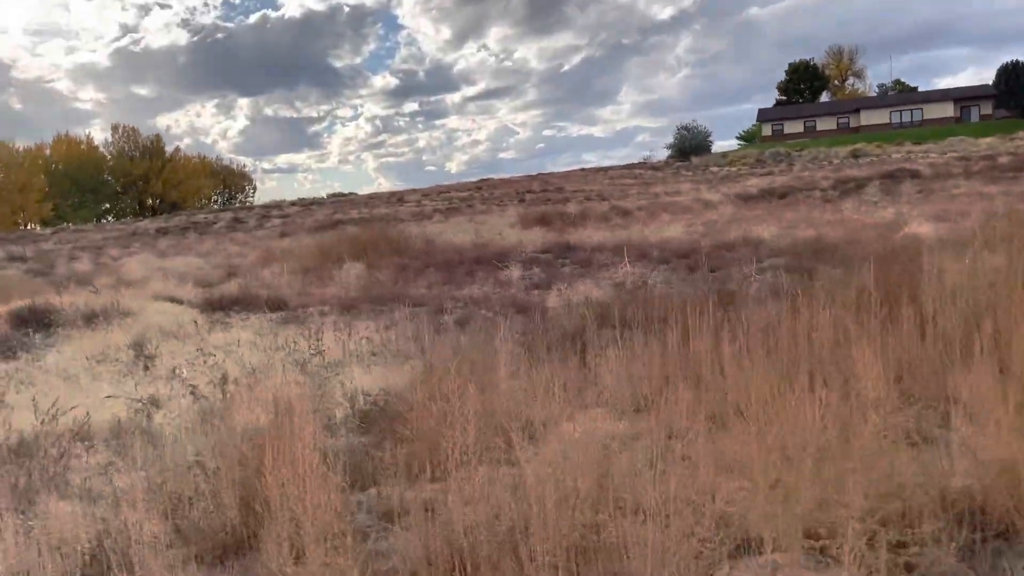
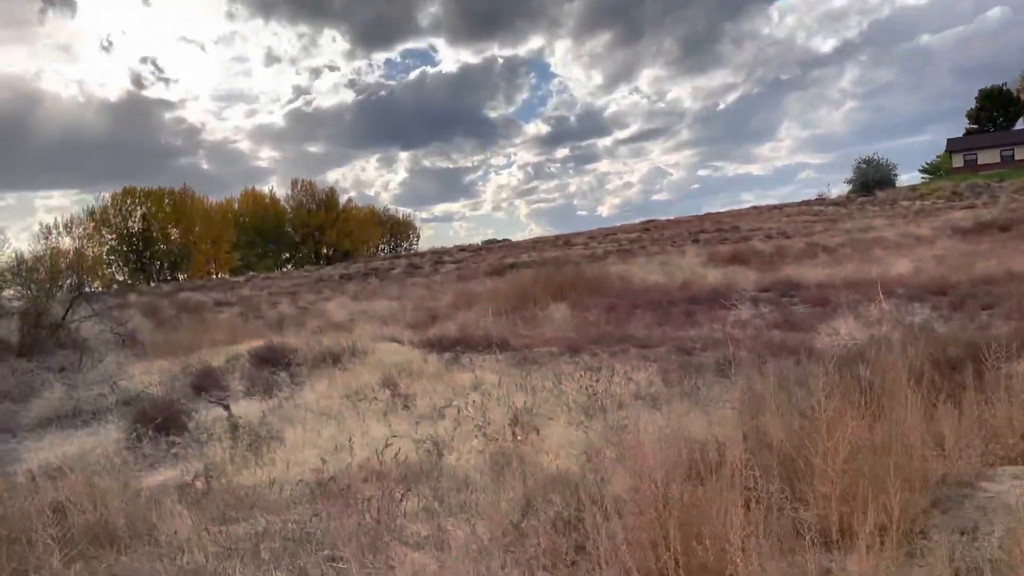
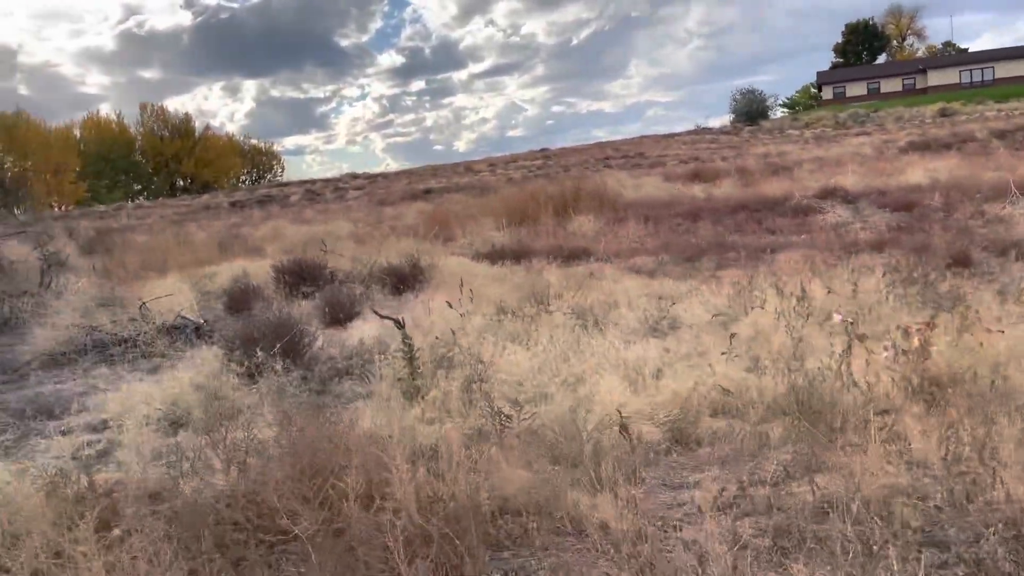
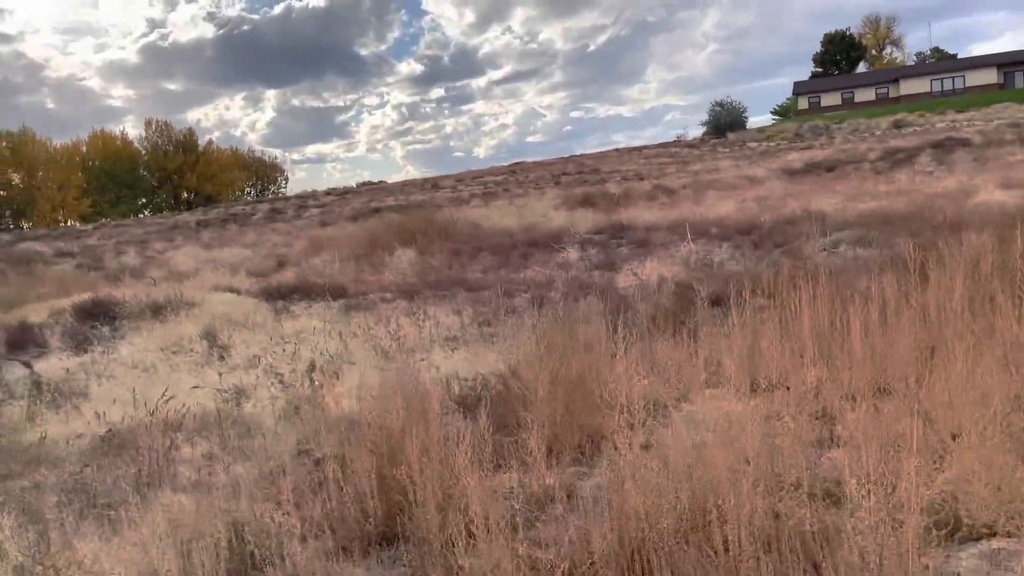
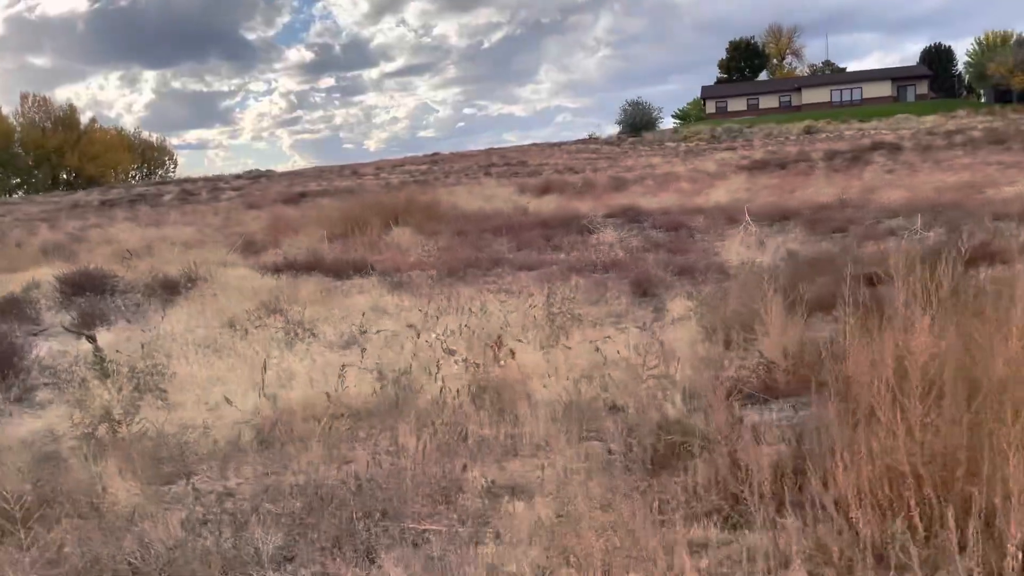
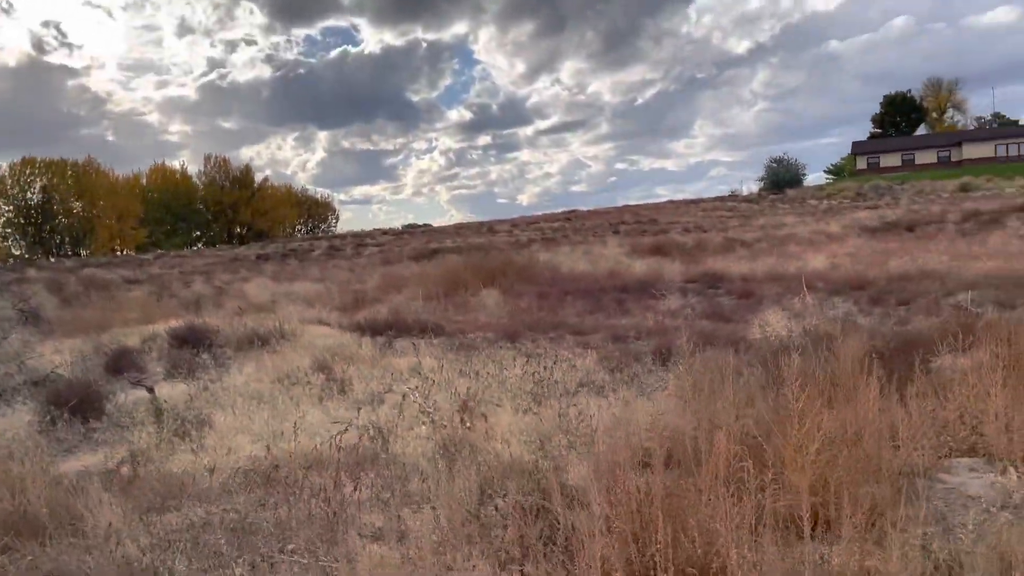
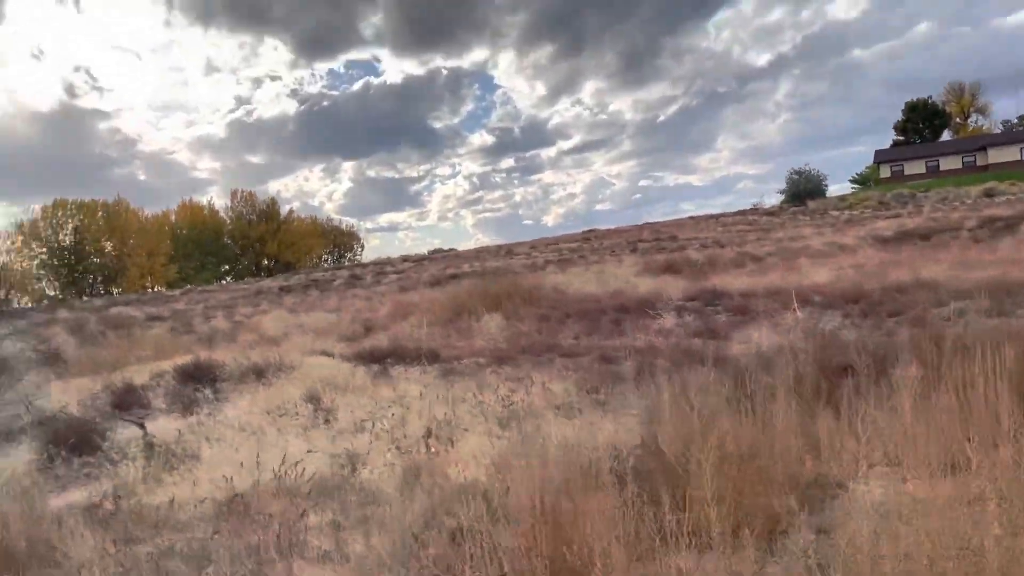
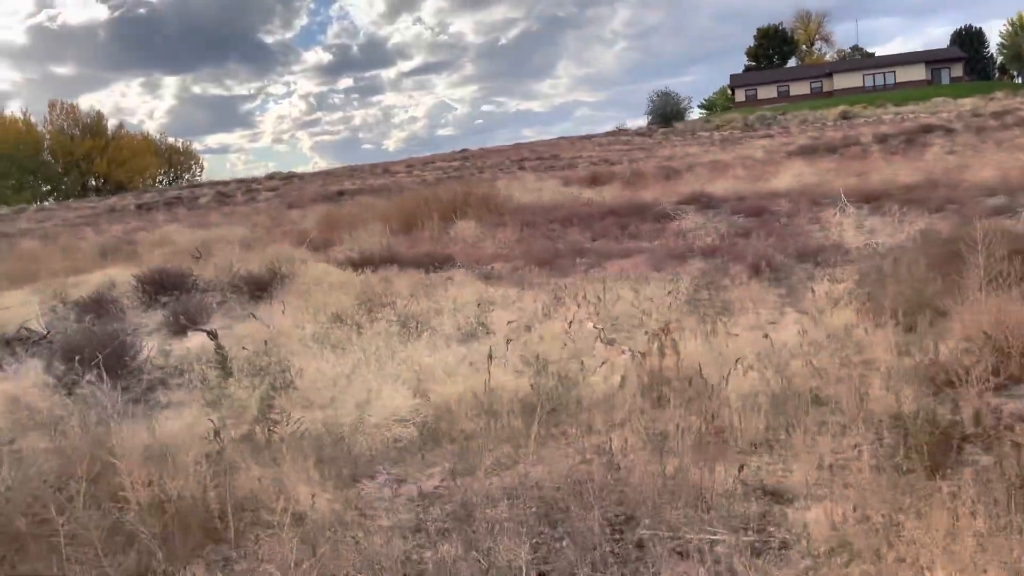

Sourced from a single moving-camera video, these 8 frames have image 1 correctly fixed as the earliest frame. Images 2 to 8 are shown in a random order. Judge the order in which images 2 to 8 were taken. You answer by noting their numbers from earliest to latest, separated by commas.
4, 7, 2, 6, 5, 8, 3
